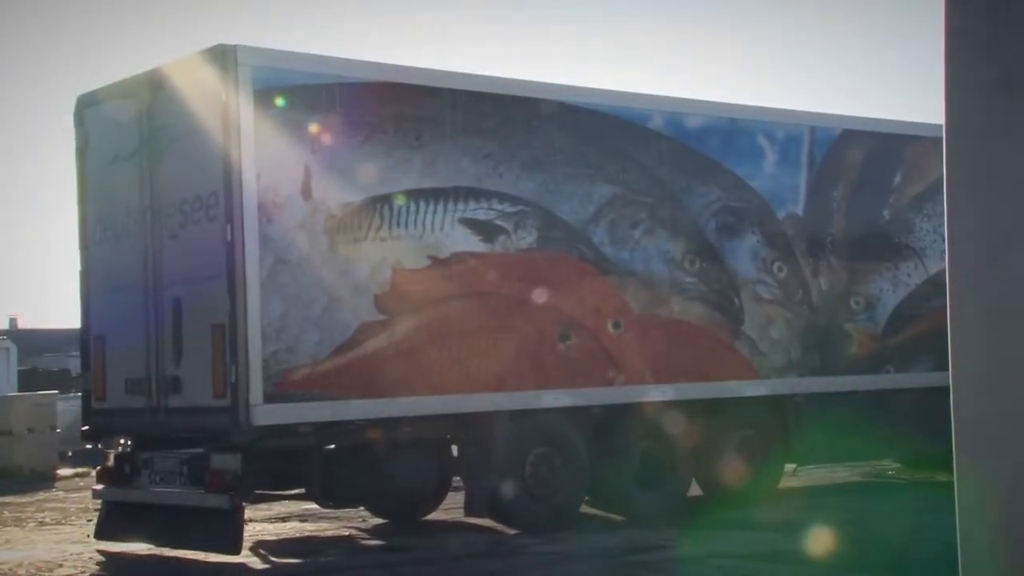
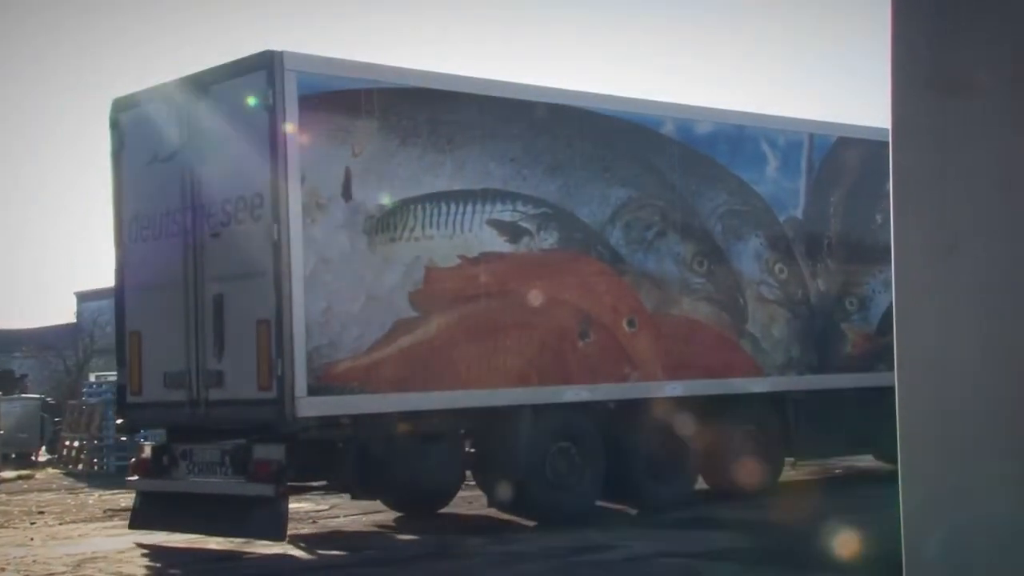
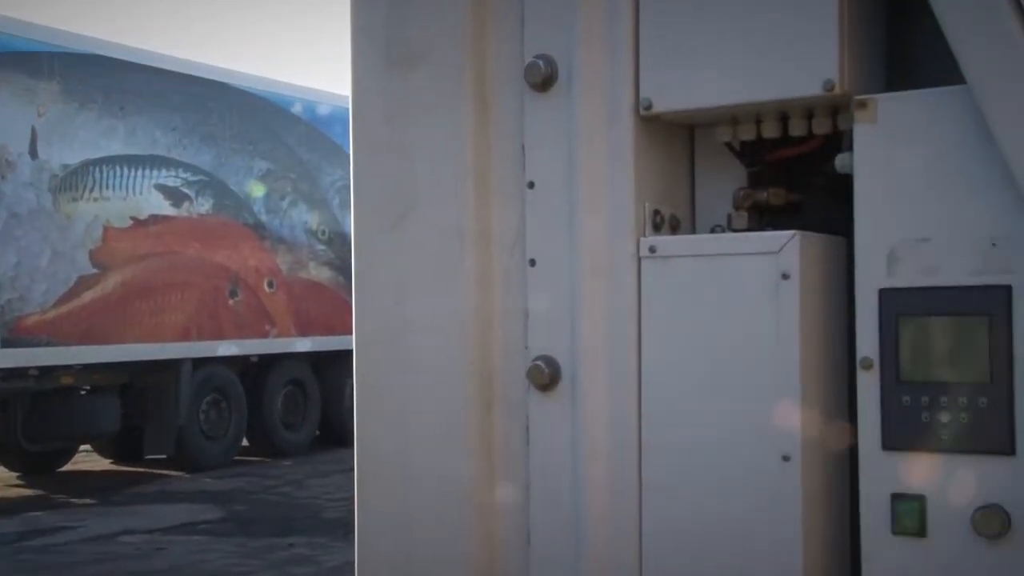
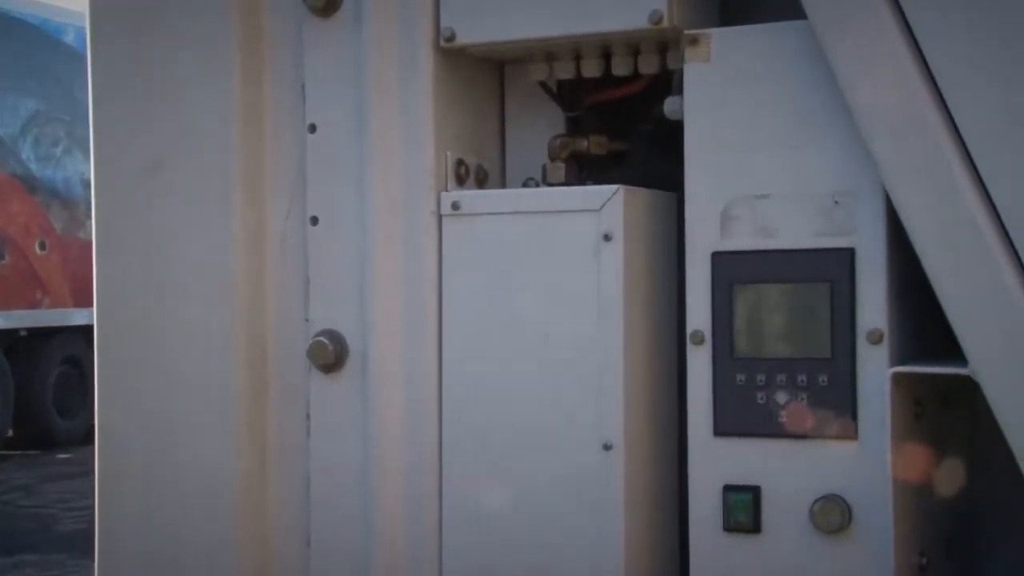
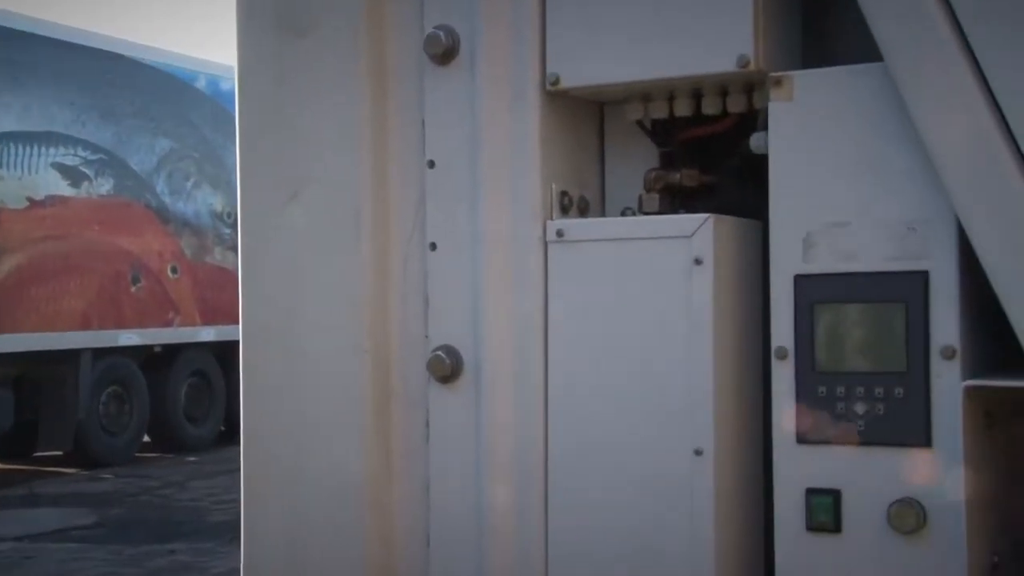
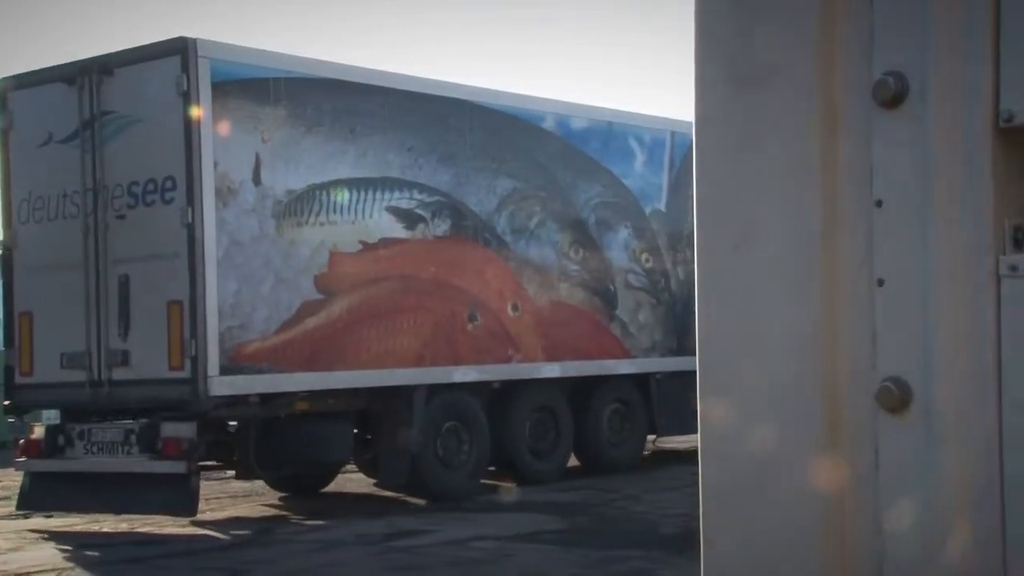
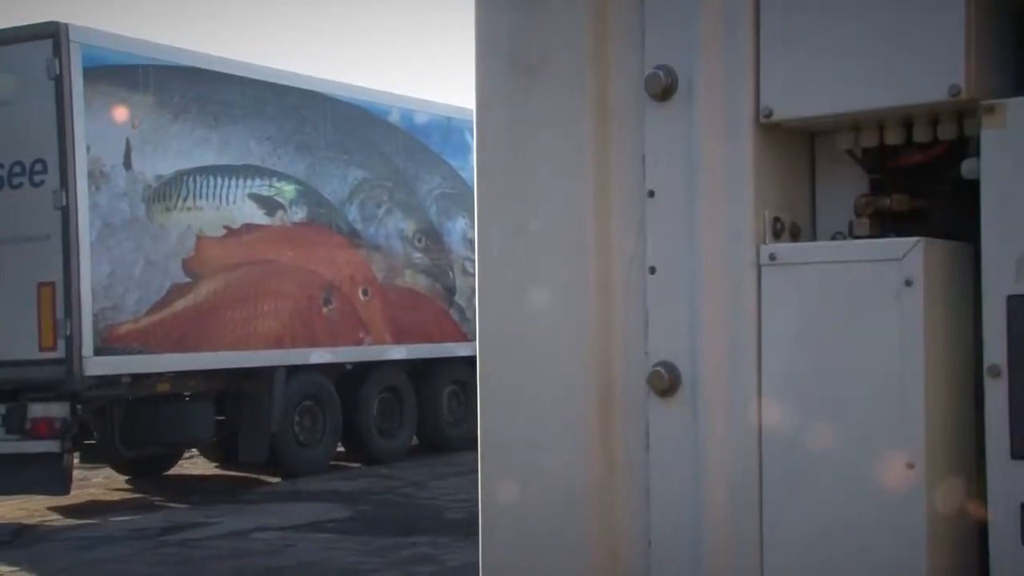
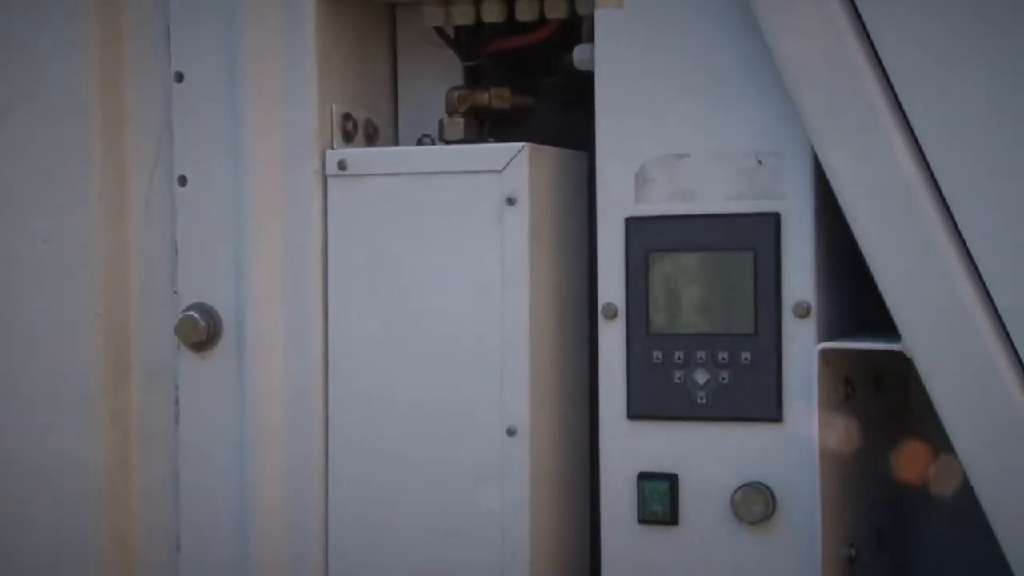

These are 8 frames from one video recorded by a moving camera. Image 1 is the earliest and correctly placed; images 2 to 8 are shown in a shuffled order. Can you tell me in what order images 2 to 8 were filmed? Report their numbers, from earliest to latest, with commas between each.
2, 6, 7, 3, 5, 4, 8
